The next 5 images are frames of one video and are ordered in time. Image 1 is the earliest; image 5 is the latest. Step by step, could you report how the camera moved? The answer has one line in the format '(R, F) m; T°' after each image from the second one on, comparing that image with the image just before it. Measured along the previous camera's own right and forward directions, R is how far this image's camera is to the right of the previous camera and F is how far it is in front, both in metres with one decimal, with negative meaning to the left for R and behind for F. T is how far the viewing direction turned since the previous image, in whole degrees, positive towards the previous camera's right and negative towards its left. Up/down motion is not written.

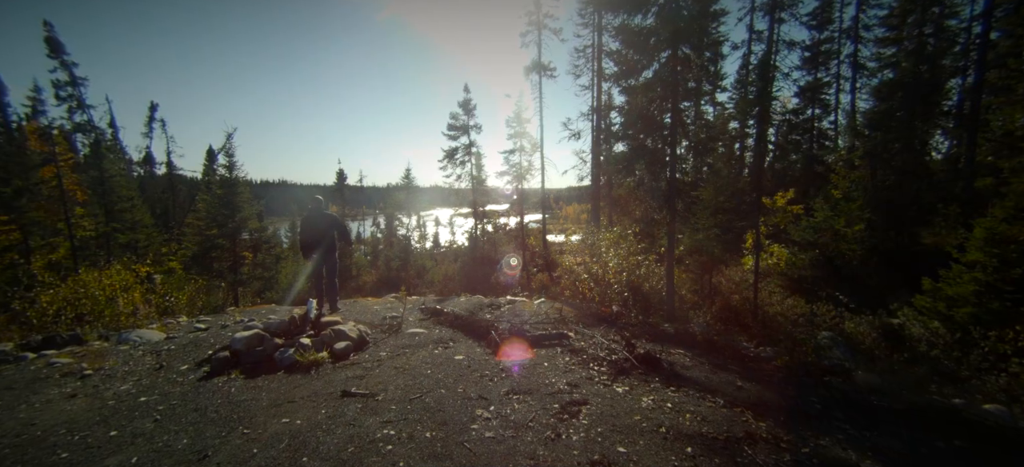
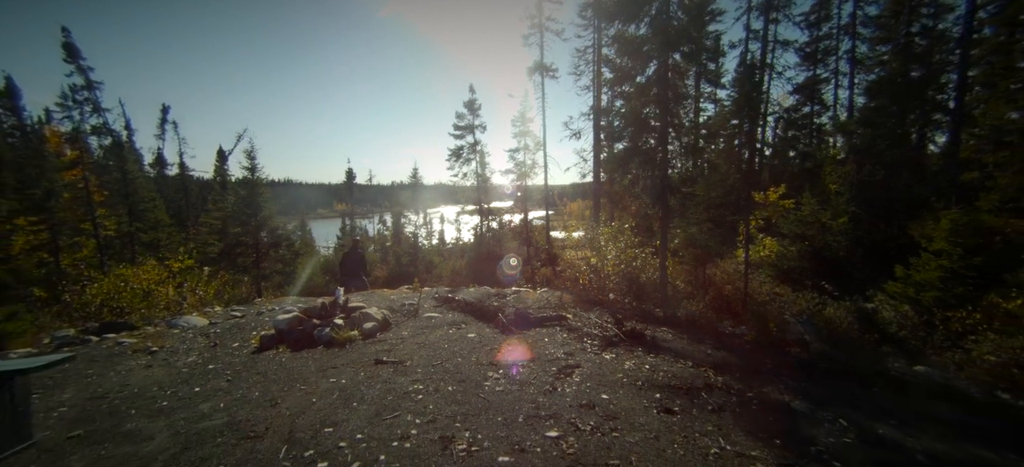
(0.0, -0.8) m; -1°
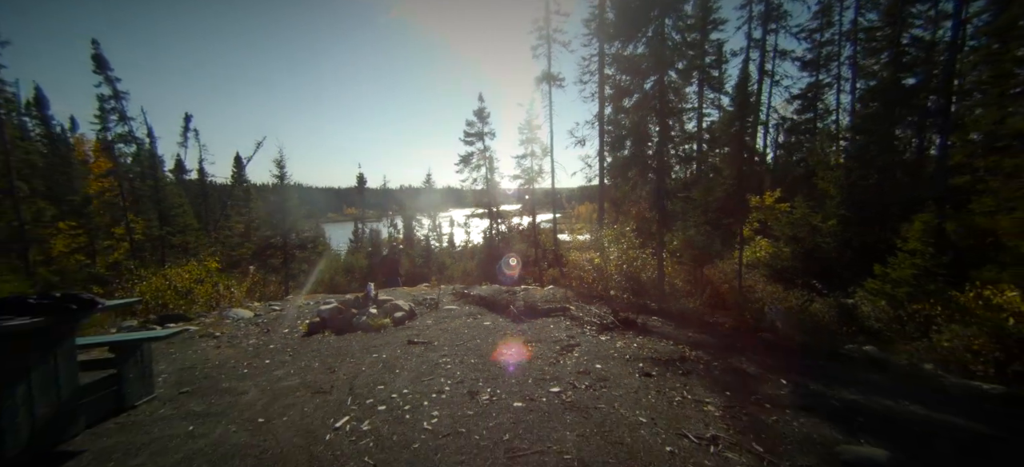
(0.0, -1.0) m; -1°
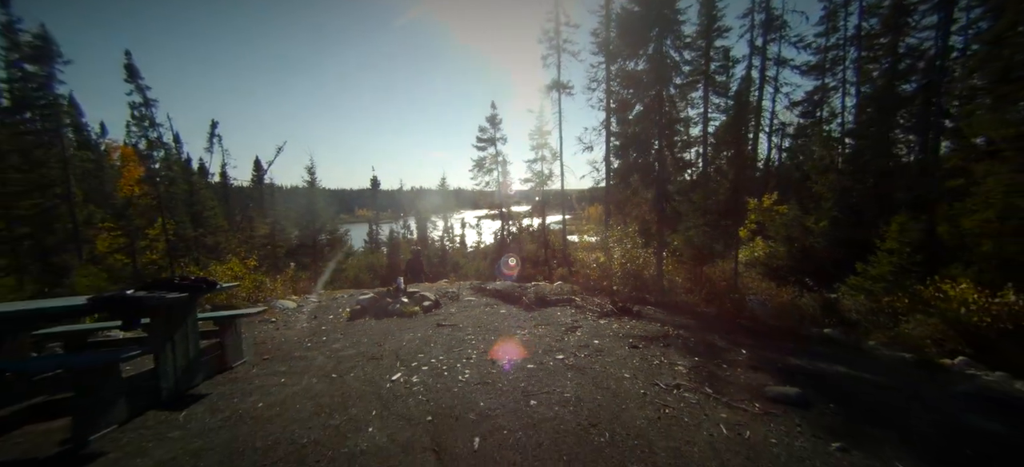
(0.0, -1.1) m; -1°
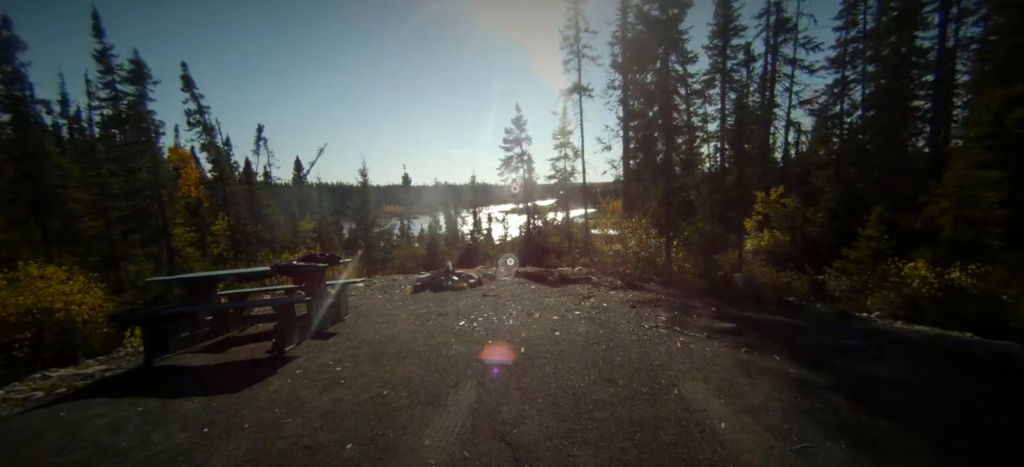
(-0.1, -2.1) m; -3°
